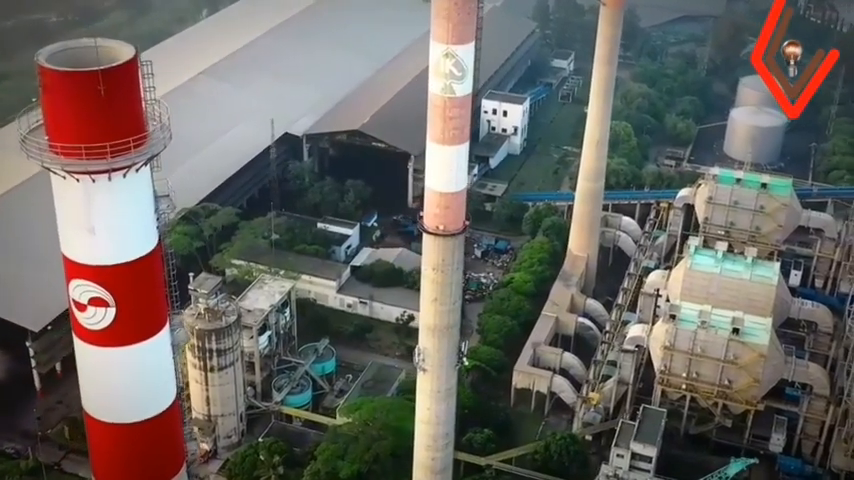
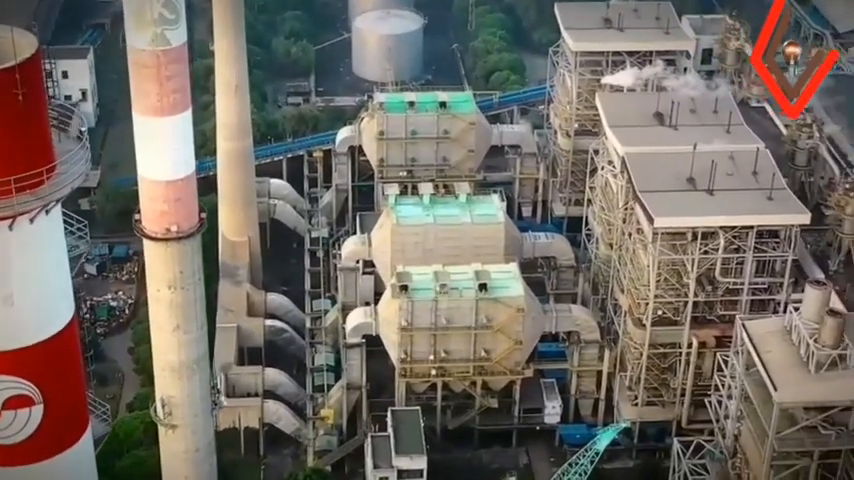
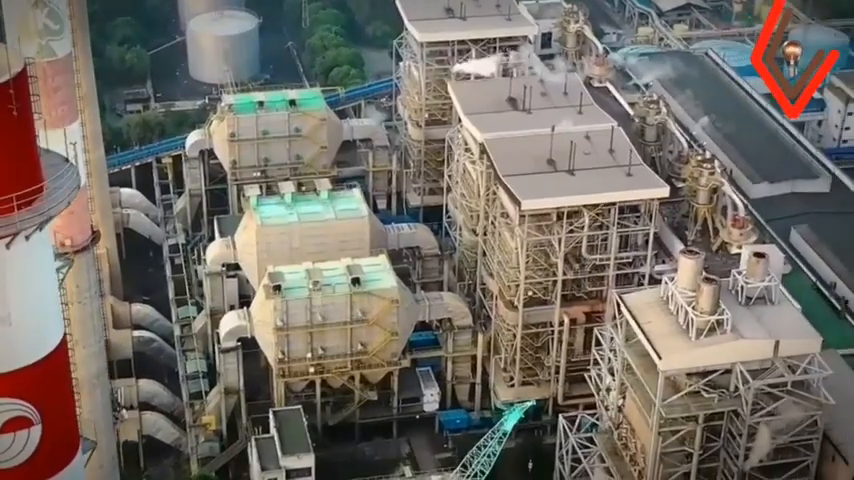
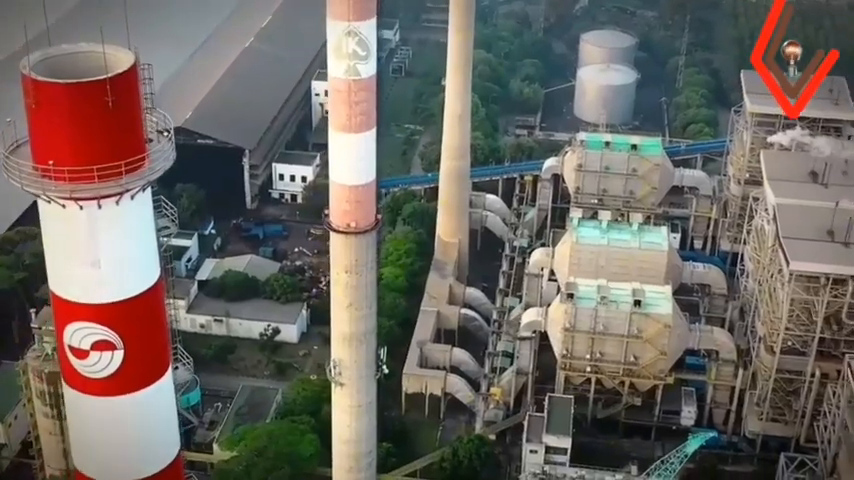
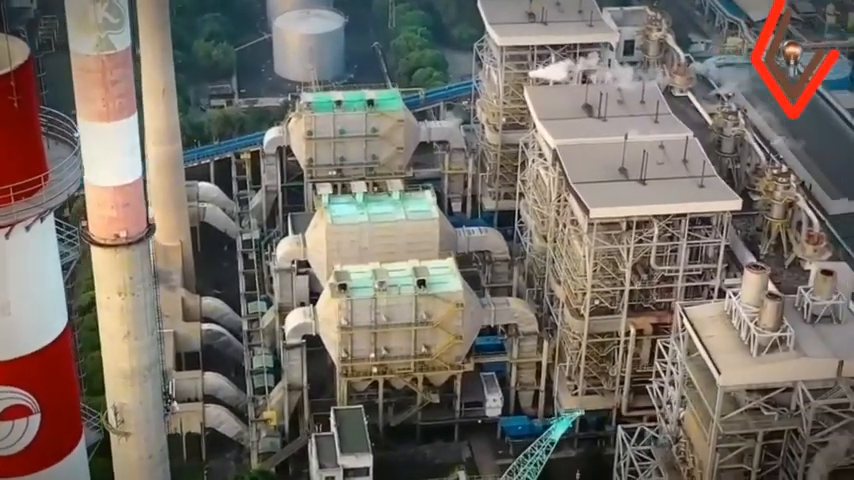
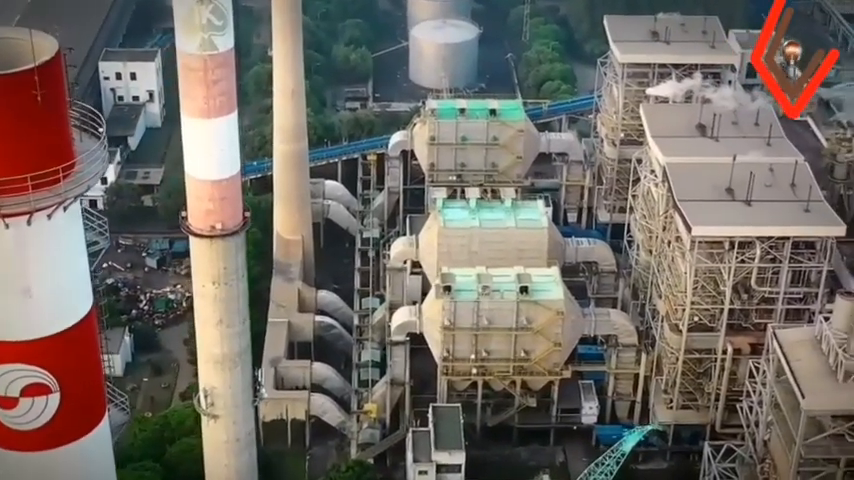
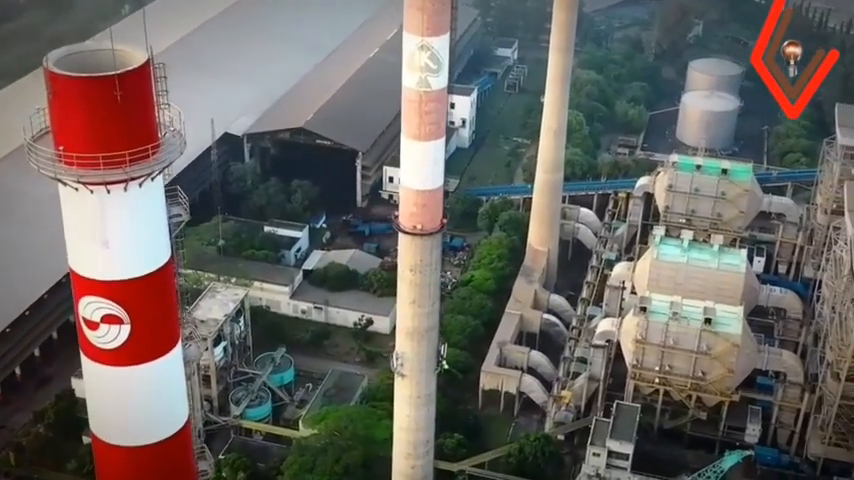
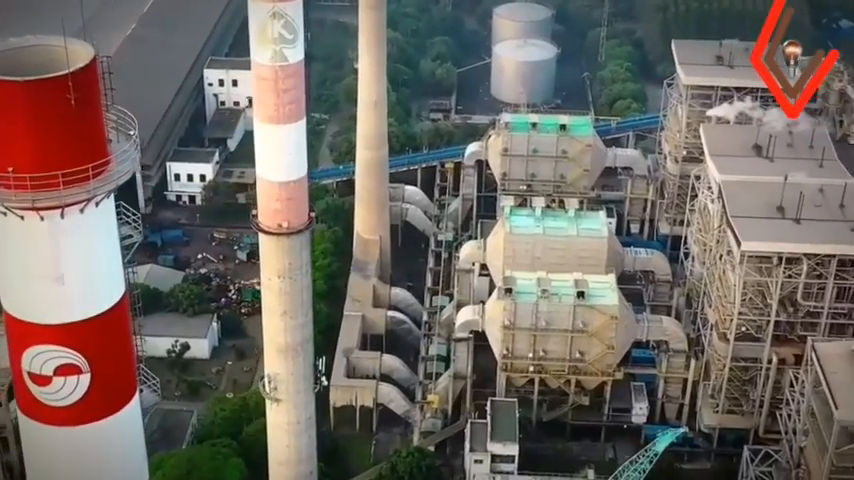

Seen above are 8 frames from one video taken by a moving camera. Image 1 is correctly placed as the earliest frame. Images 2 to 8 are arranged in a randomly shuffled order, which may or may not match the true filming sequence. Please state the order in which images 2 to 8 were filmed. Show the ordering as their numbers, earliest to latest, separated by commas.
7, 4, 8, 6, 2, 5, 3
